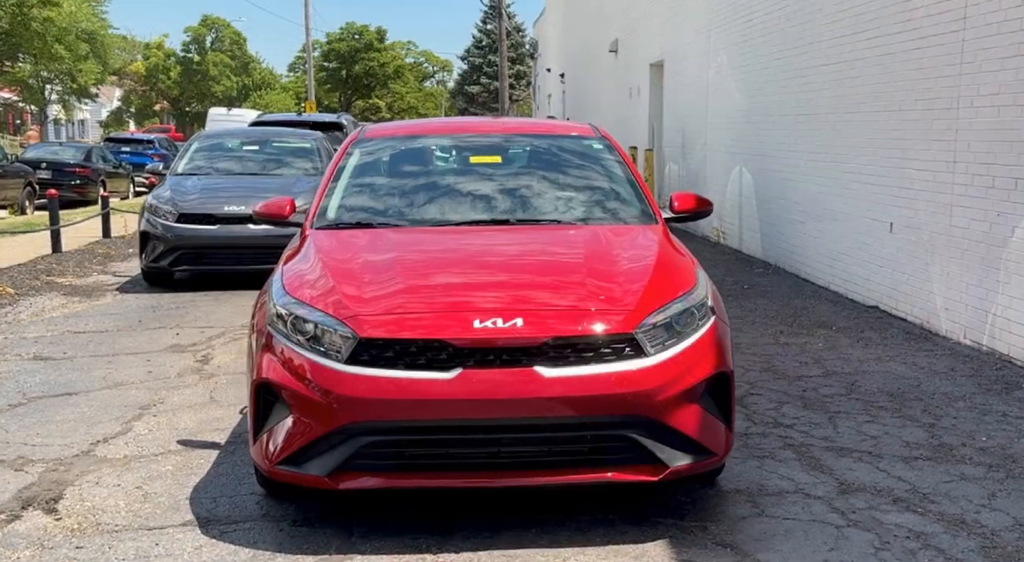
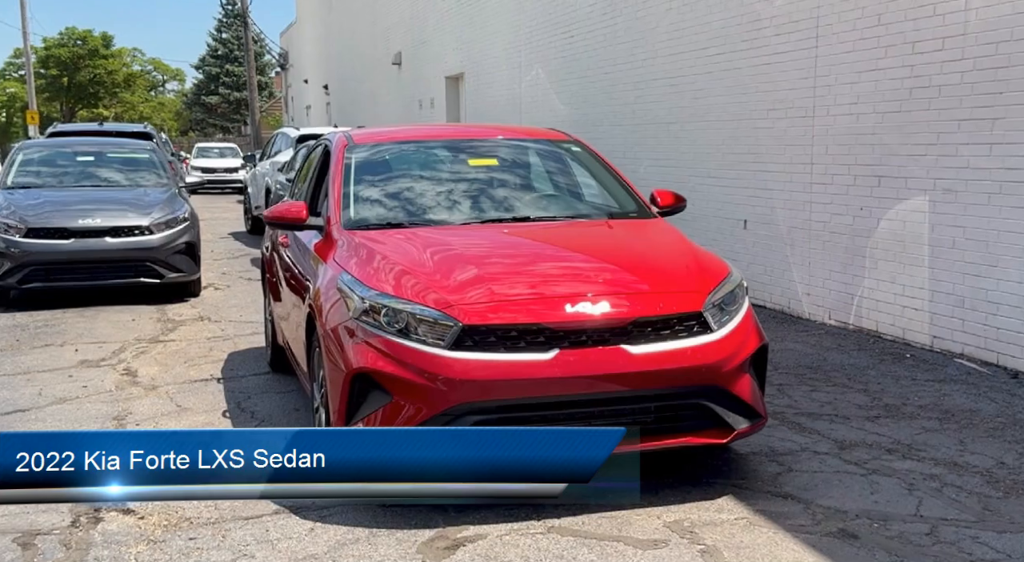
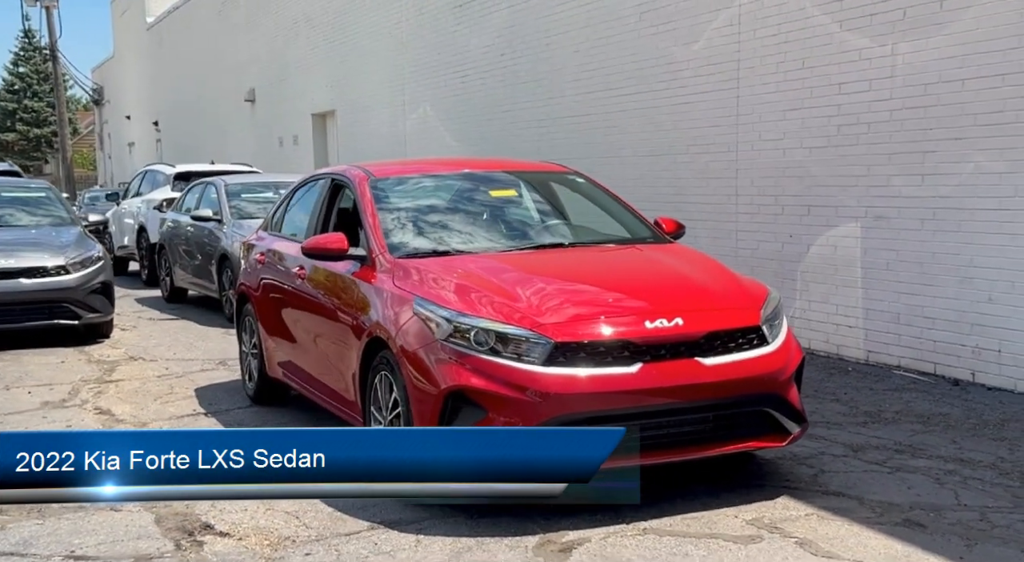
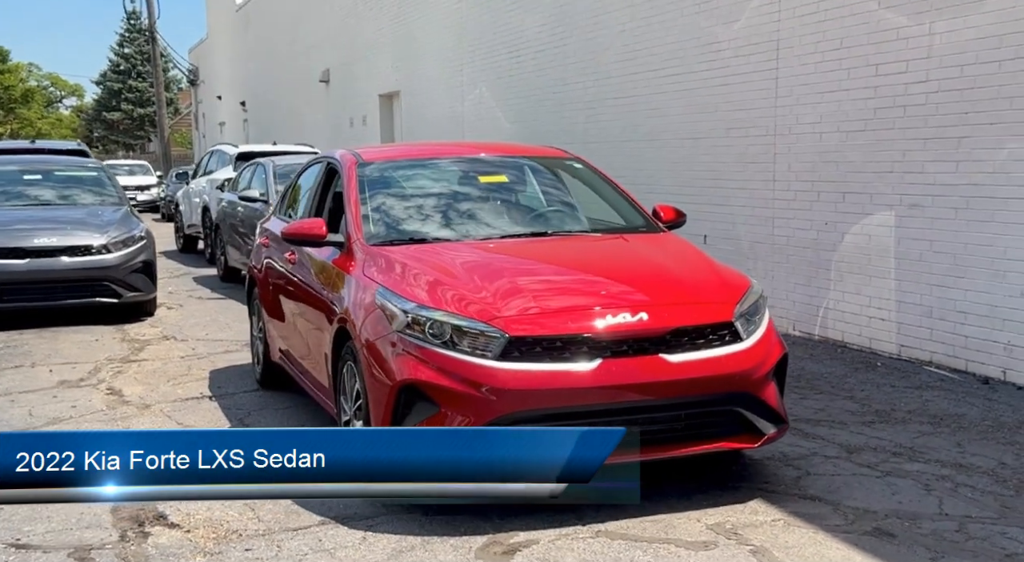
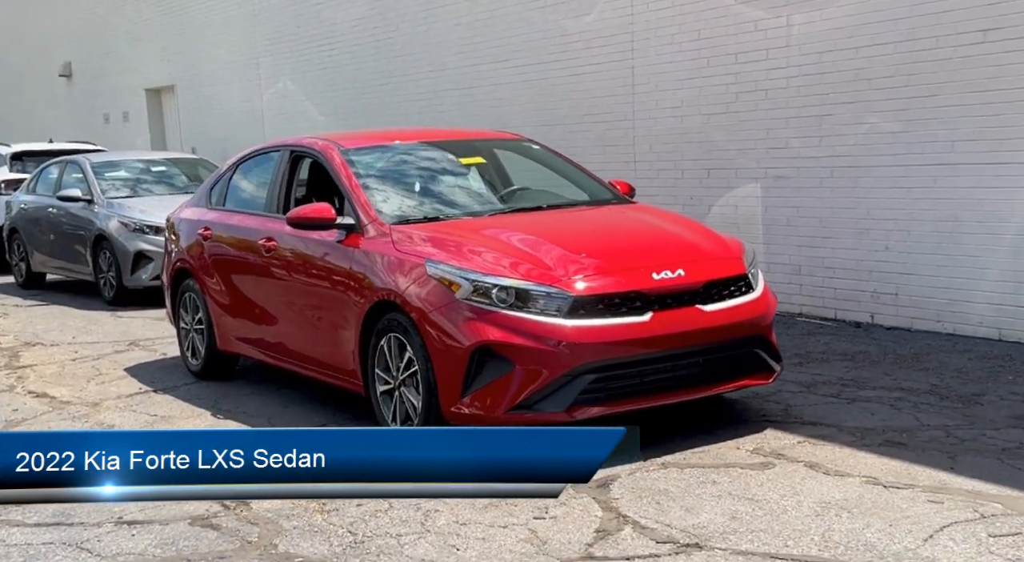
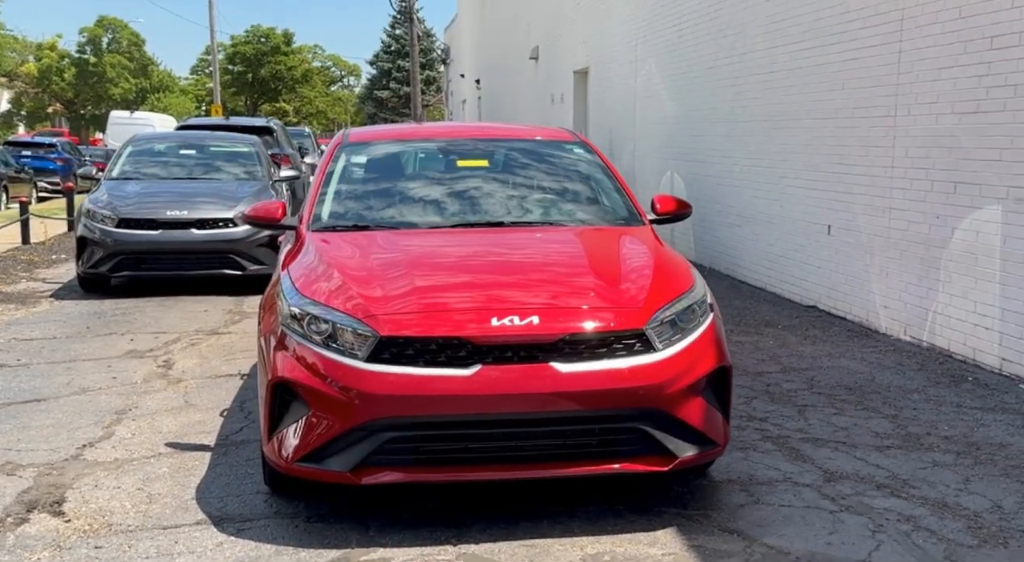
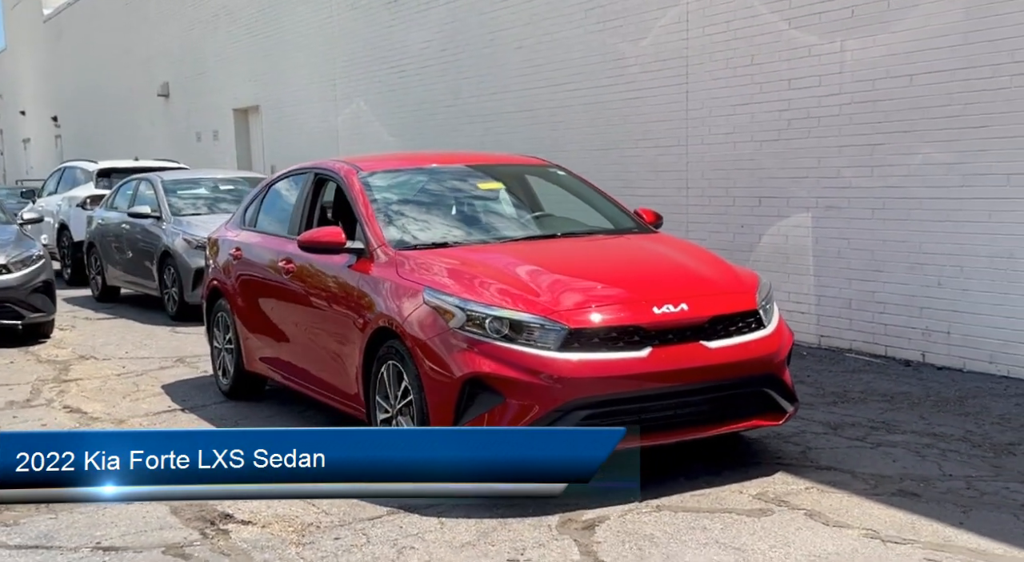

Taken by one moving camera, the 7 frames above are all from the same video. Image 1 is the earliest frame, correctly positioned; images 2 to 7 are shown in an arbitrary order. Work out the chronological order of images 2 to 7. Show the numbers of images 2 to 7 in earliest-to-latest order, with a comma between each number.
6, 2, 4, 3, 7, 5
